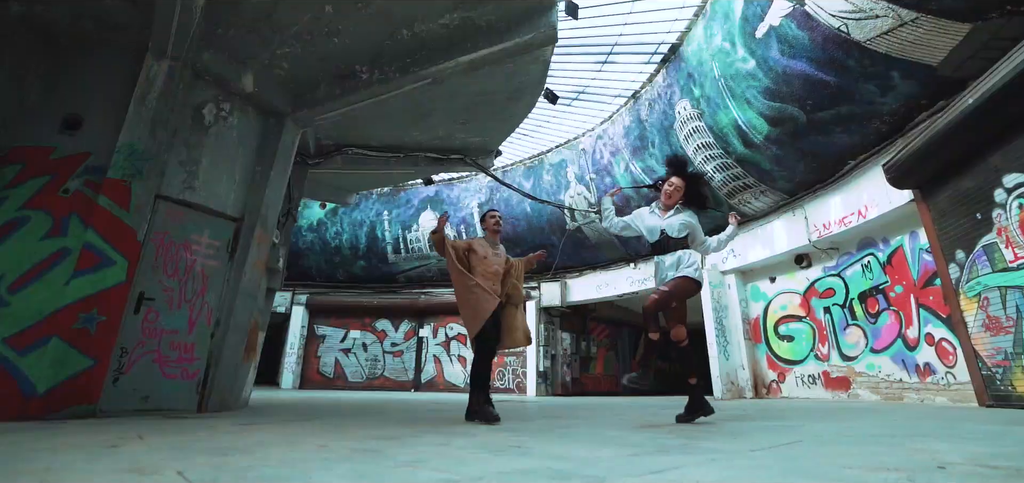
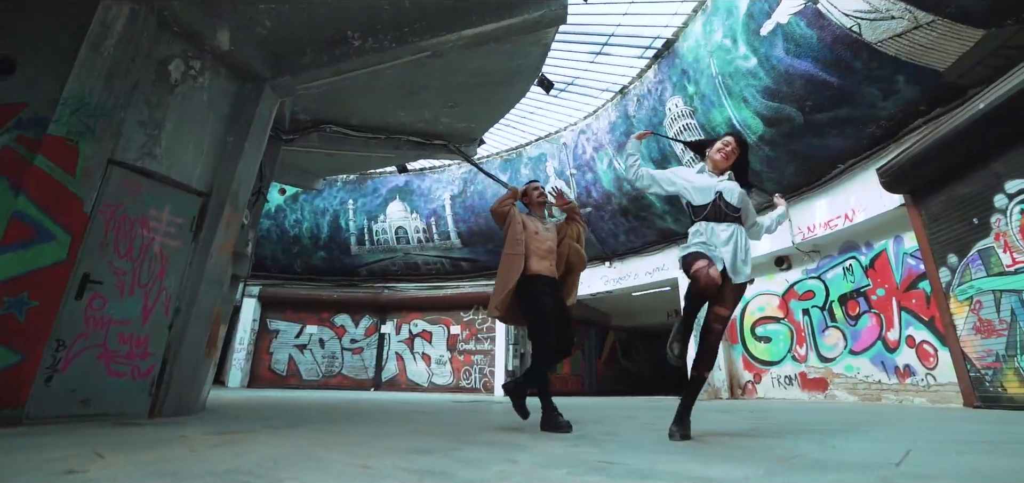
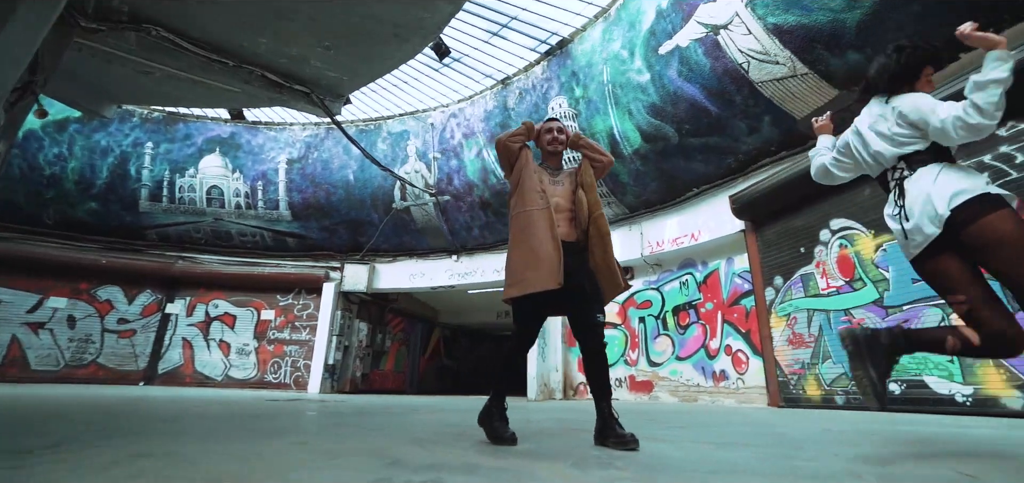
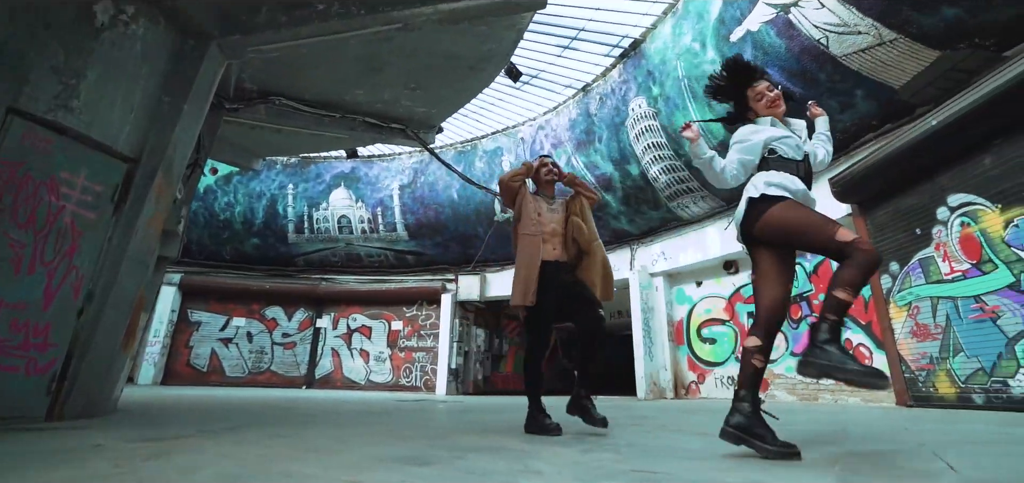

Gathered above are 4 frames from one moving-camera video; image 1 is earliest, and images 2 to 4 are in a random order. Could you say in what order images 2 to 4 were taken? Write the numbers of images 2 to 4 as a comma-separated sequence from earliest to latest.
2, 4, 3
